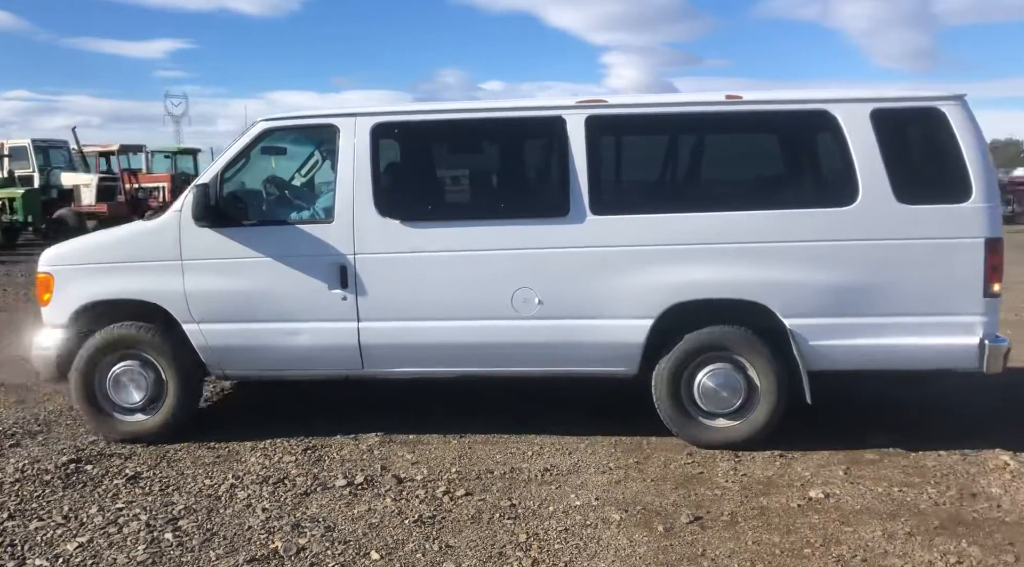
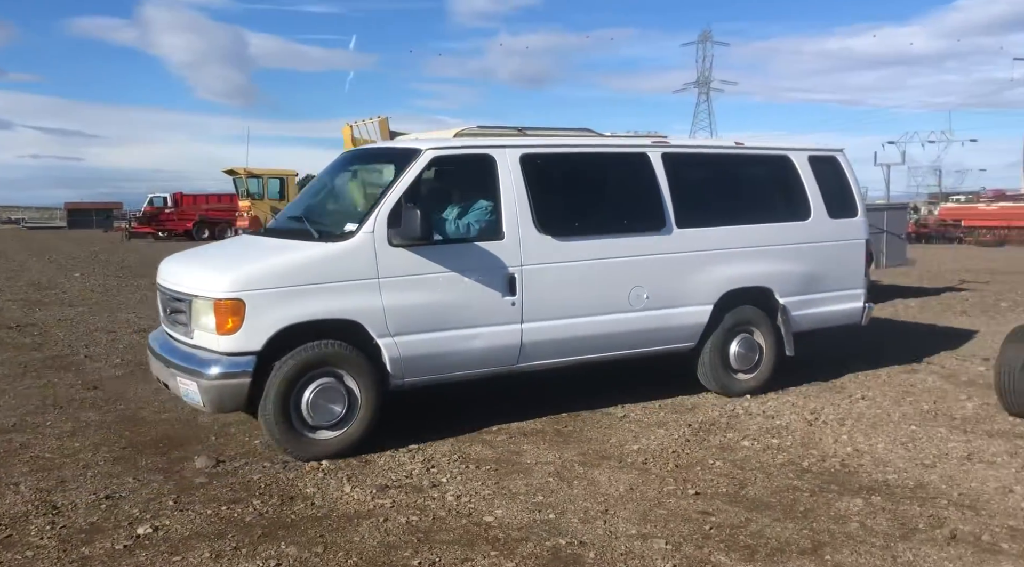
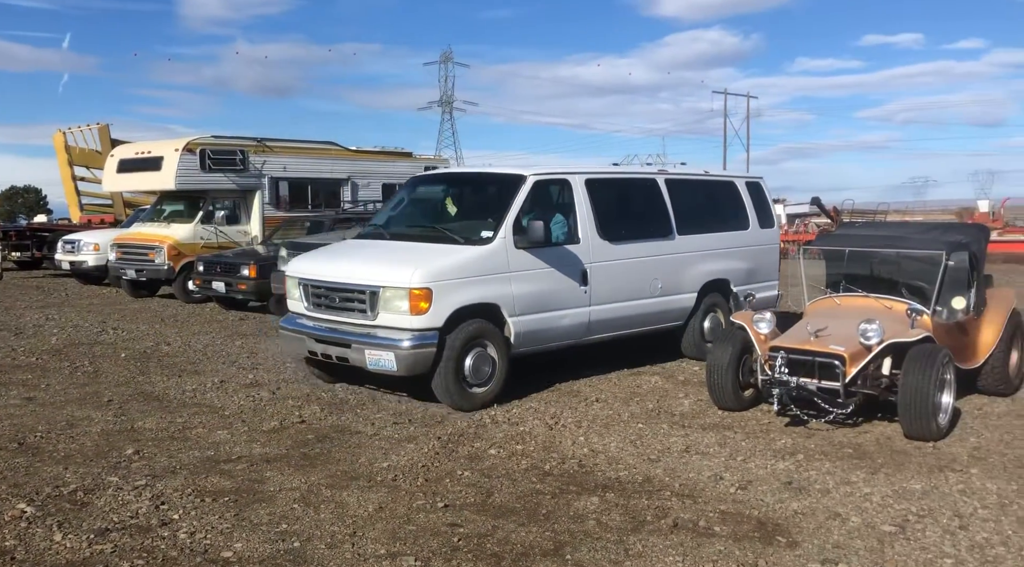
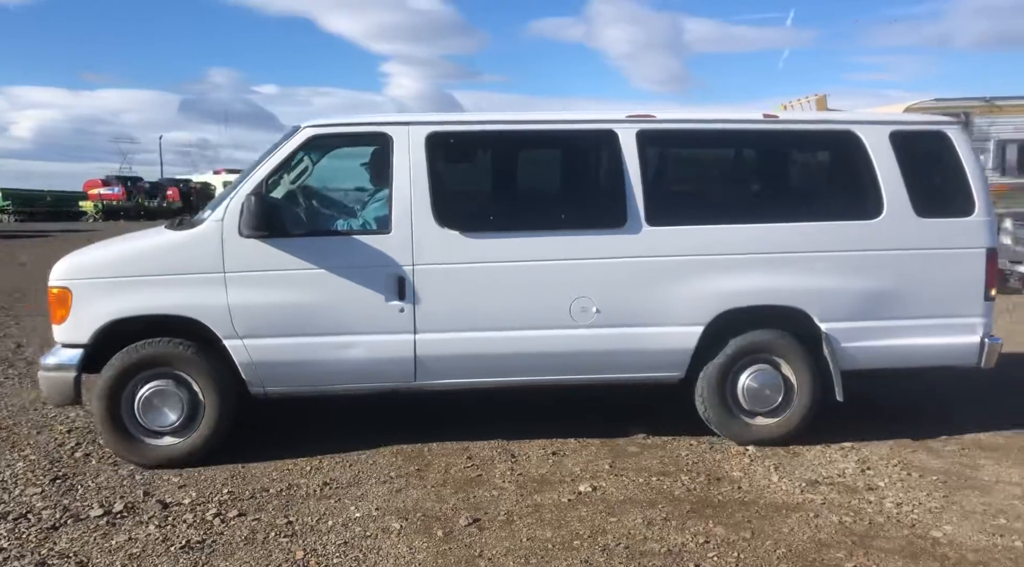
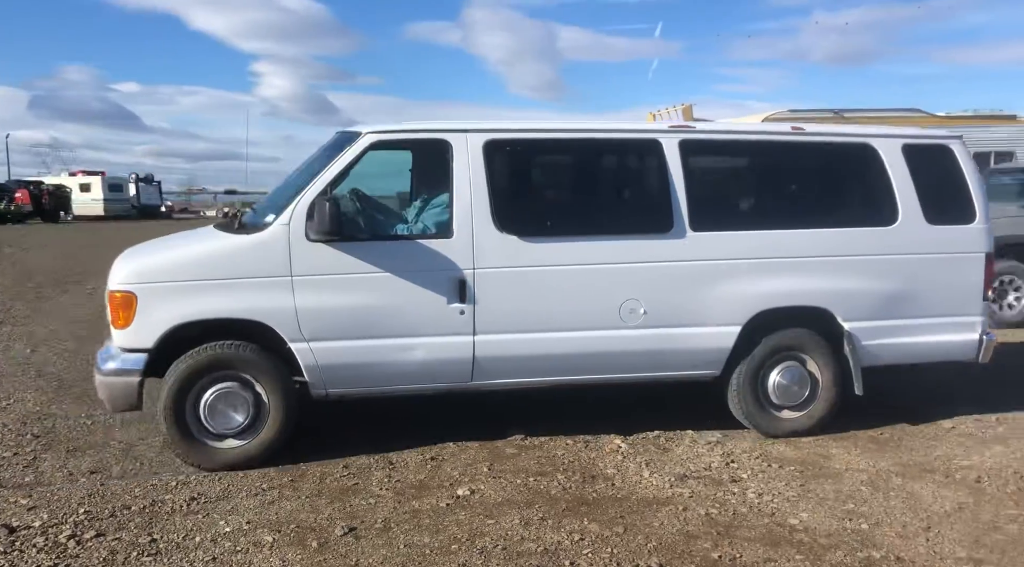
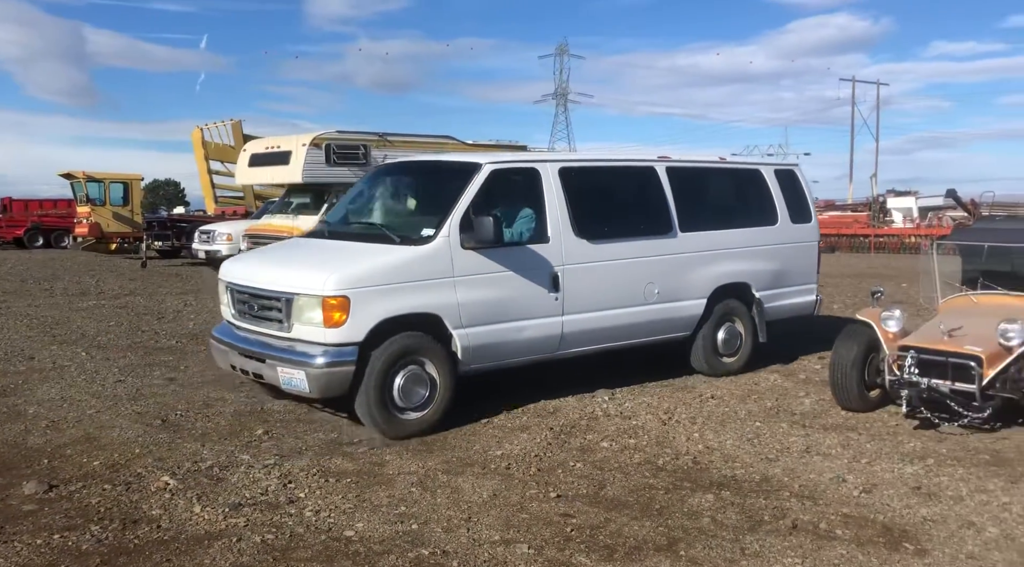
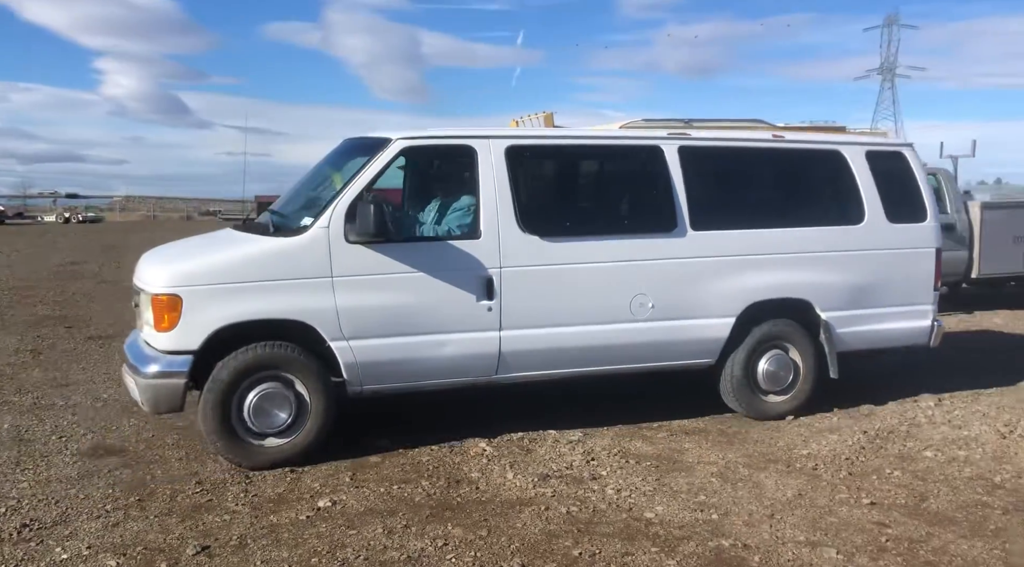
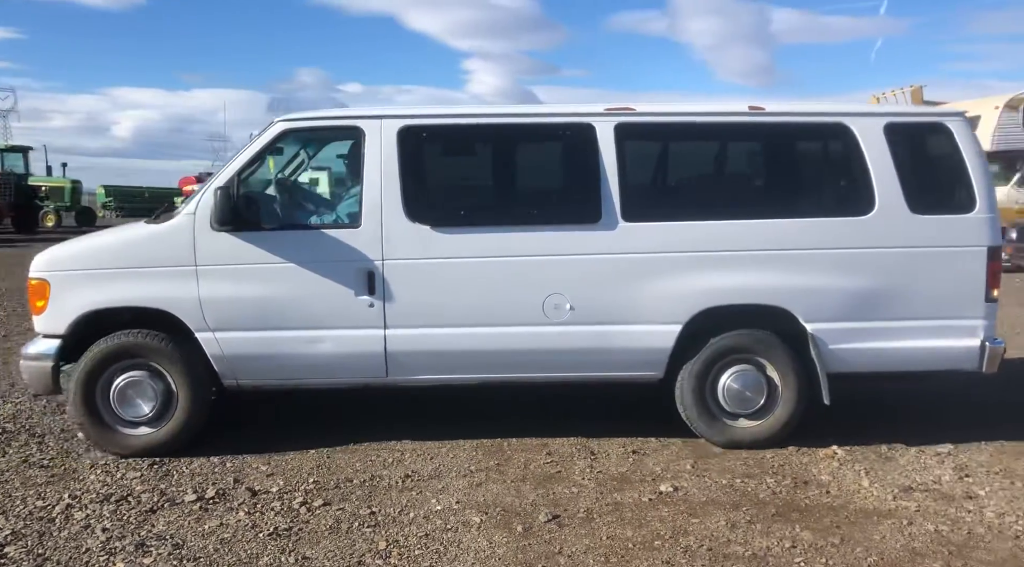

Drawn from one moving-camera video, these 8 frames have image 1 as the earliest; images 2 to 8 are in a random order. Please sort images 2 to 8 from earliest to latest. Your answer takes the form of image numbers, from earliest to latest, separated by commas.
8, 4, 5, 7, 2, 6, 3
